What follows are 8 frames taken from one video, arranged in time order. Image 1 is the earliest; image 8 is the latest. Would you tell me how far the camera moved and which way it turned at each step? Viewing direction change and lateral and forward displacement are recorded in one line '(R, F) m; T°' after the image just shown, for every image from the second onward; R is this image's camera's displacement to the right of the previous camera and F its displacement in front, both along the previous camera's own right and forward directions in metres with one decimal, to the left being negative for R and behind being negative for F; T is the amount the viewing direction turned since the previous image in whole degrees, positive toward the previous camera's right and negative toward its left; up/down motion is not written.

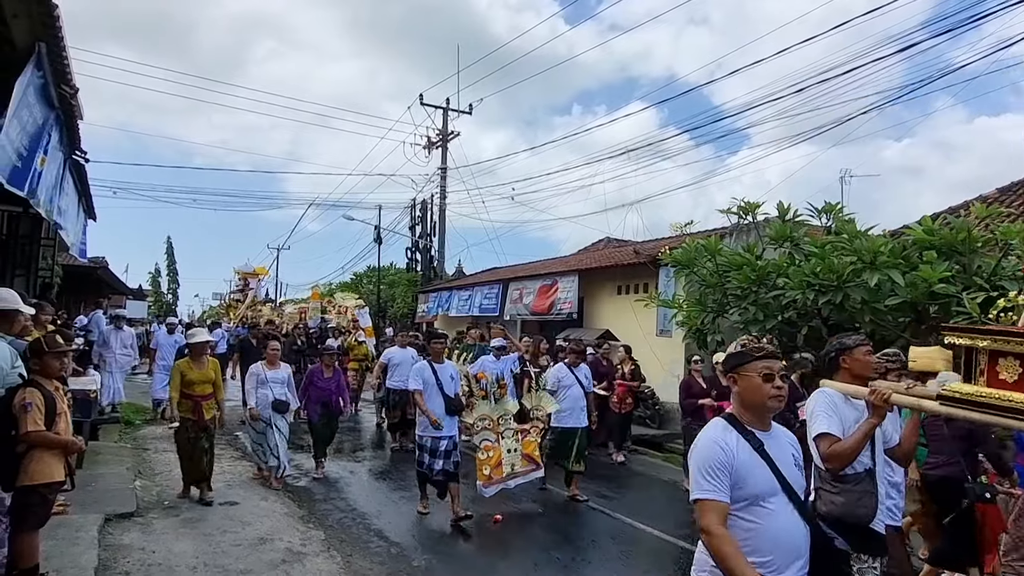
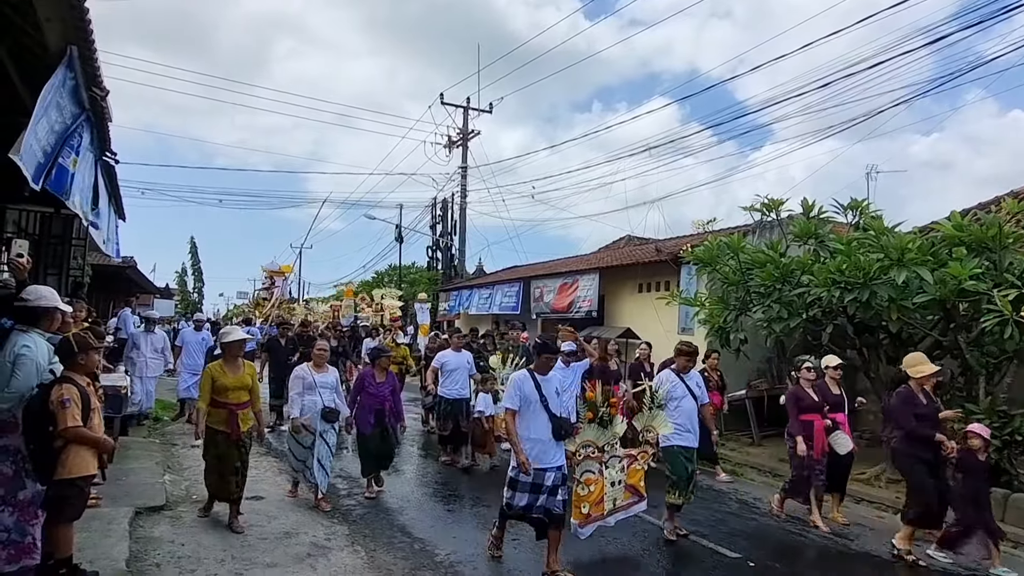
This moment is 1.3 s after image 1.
(0.0, 0.0) m; -1°
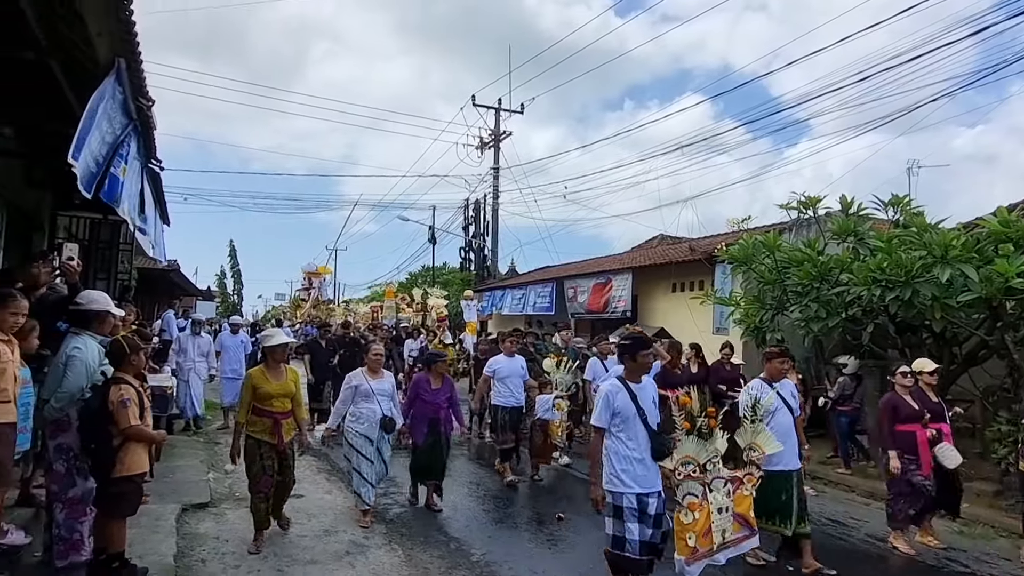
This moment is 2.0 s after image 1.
(0.0, 0.0) m; -2°
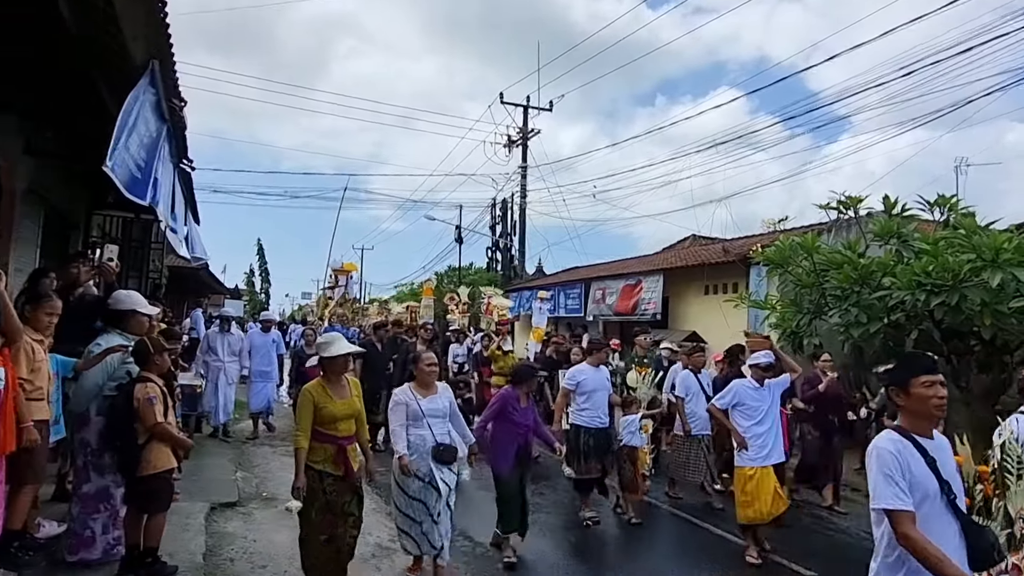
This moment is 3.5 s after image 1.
(+0.1, +0.3) m; -2°
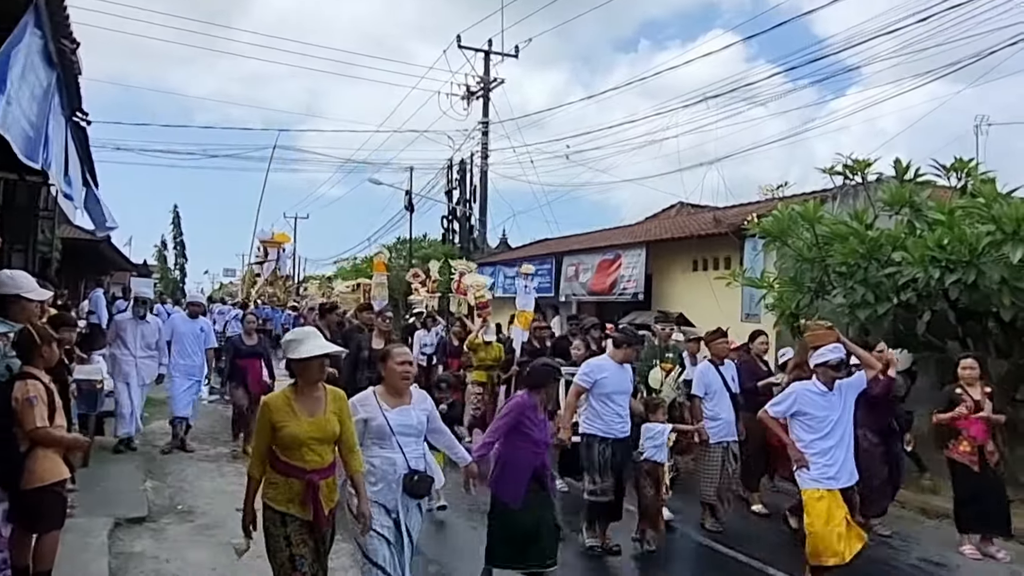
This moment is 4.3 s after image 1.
(+0.5, +2.8) m; +1°
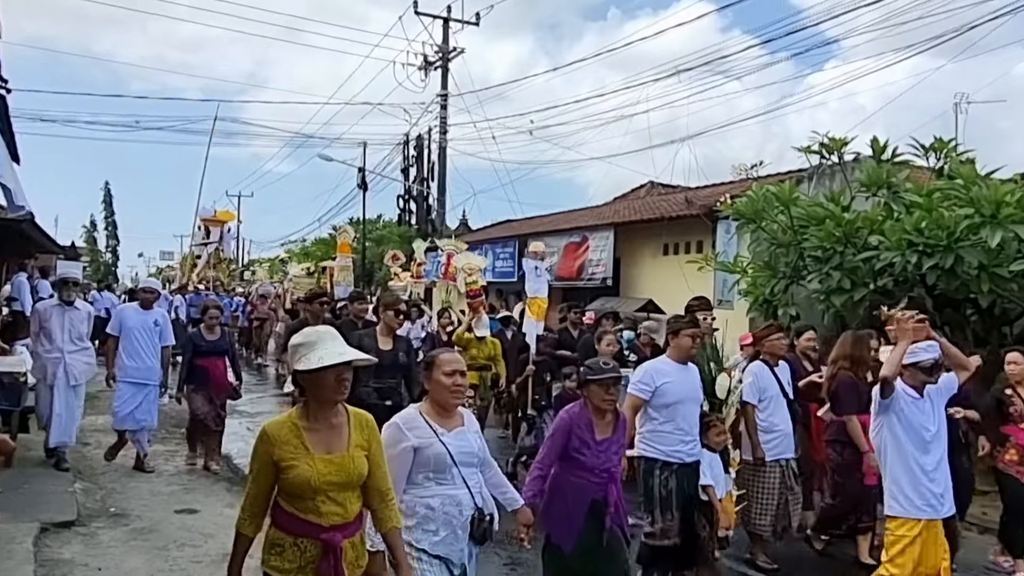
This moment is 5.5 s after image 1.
(-0.2, +1.0) m; +3°
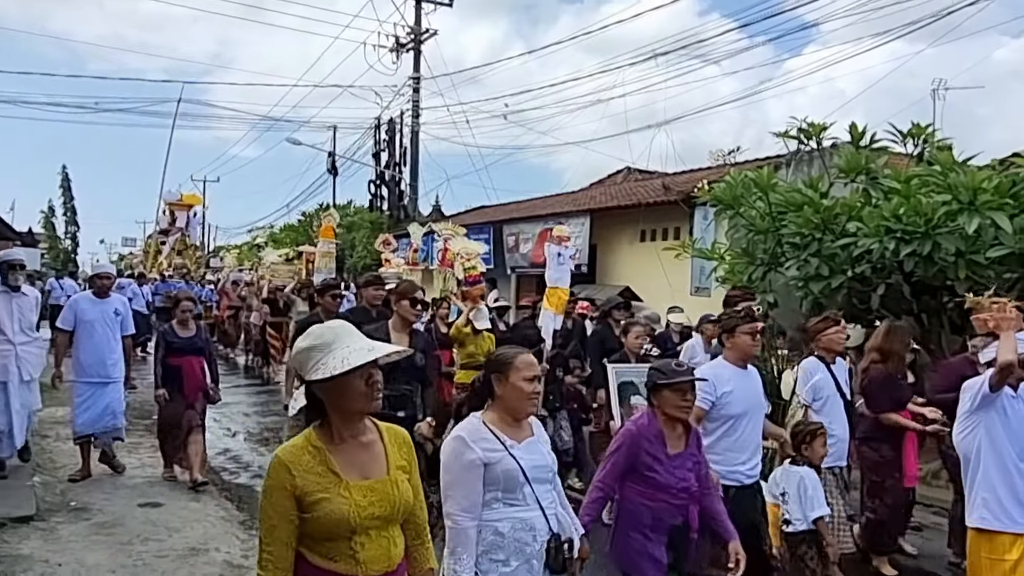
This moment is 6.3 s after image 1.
(0.0, +0.3) m; +2°
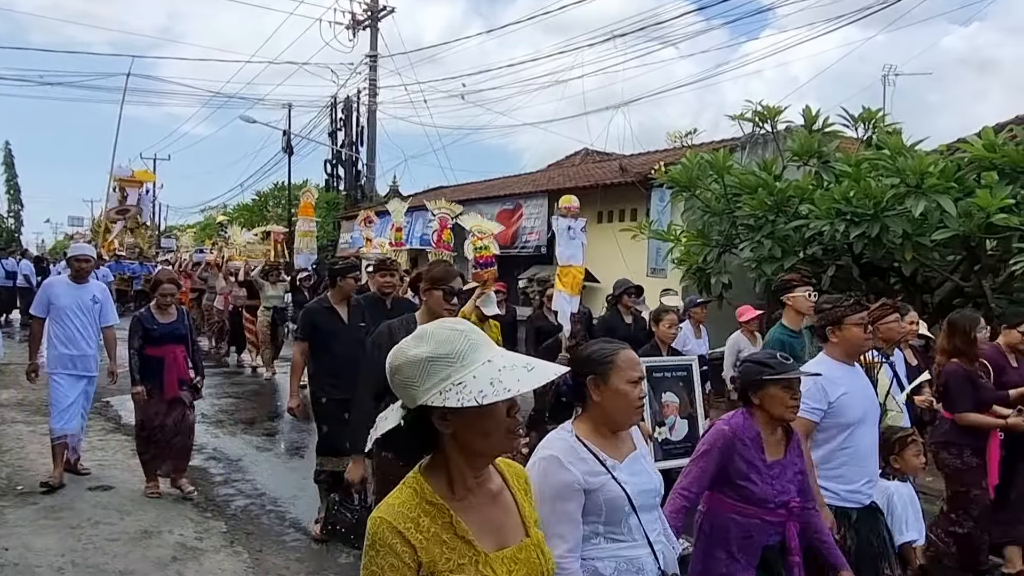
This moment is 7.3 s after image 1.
(-0.1, 0.0) m; +3°
